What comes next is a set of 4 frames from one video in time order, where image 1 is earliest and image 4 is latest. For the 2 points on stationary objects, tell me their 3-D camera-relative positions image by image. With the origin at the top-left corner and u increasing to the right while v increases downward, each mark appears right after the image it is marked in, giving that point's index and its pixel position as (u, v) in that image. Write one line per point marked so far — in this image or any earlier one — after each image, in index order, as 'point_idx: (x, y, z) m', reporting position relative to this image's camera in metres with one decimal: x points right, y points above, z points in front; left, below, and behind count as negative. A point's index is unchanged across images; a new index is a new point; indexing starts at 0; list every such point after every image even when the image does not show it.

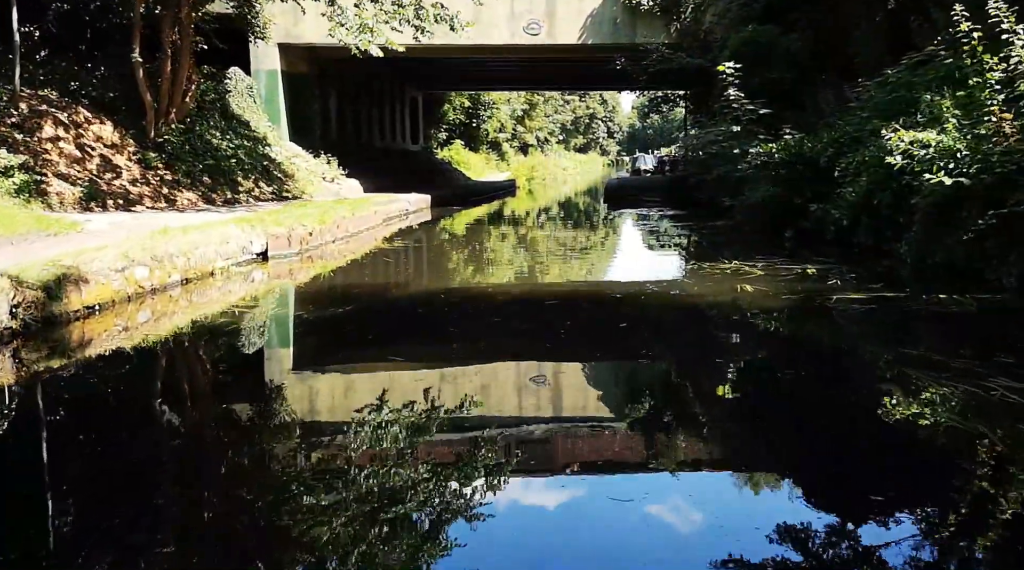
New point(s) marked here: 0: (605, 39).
0: (+1.7, +4.6, +17.7) m
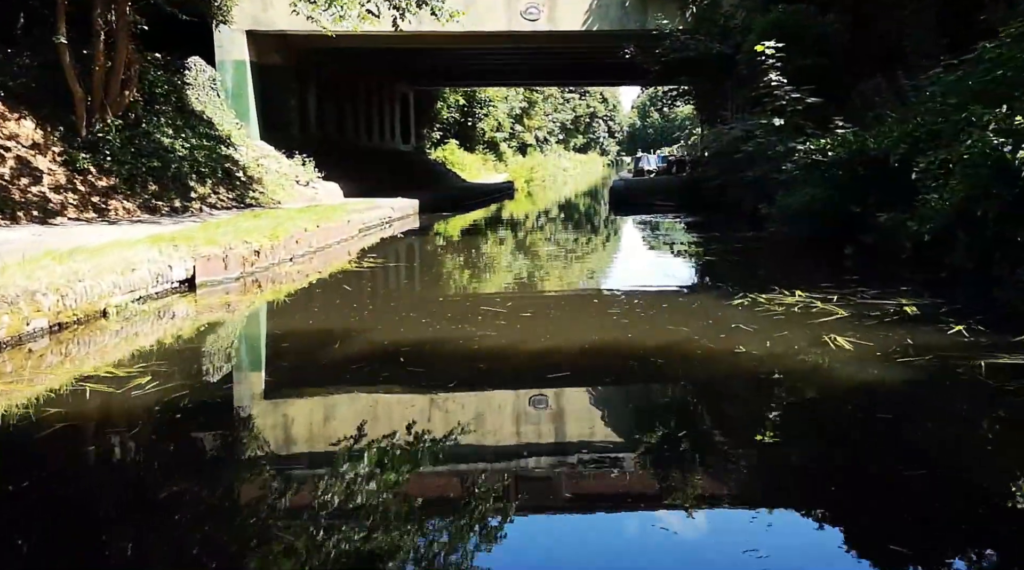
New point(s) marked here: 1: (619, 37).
0: (+1.7, +4.5, +17.1) m
1: (+2.0, +4.7, +18.1) m
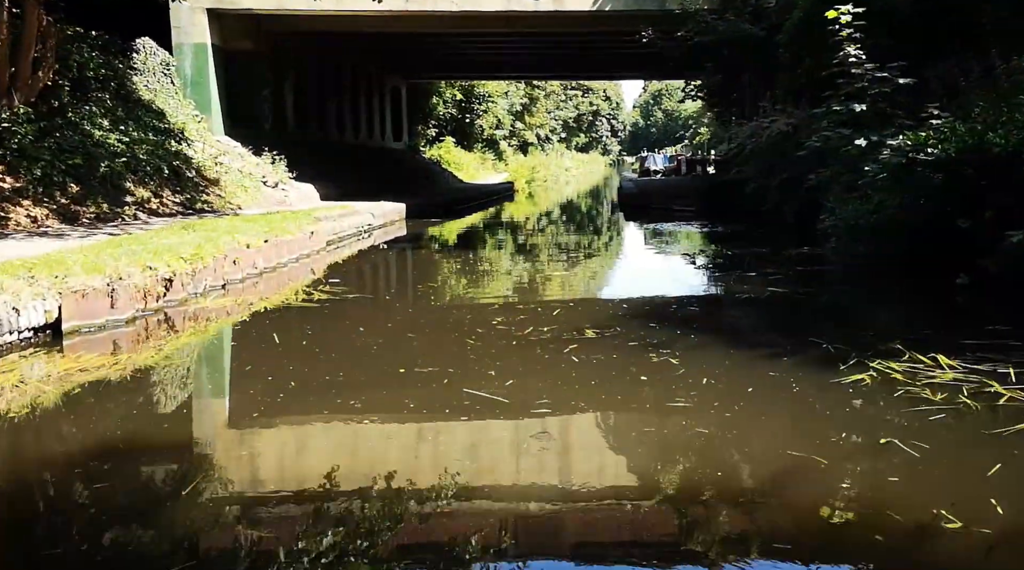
0: (+1.7, +4.4, +16.4) m
1: (+2.0, +4.6, +17.4) m
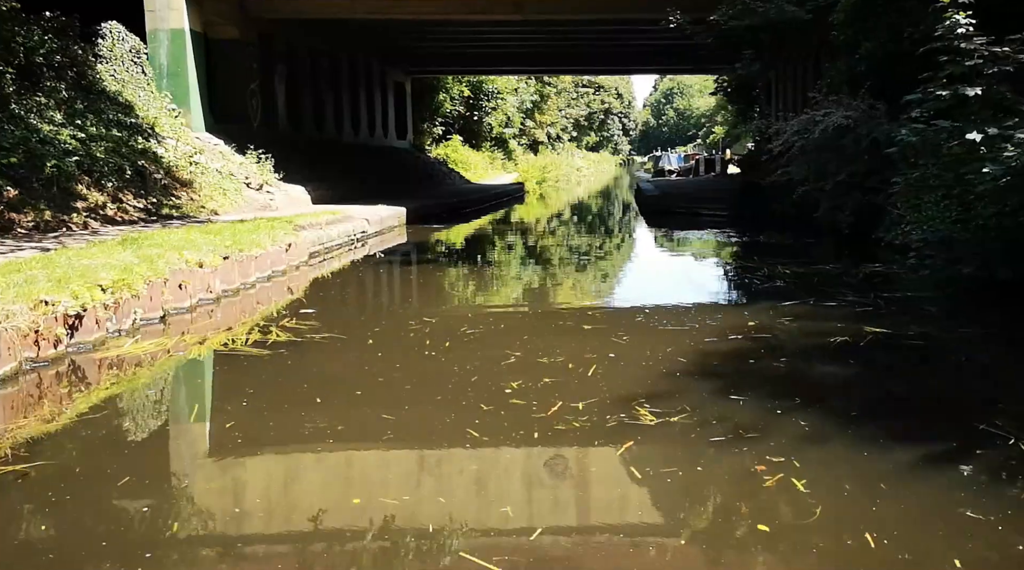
0: (+1.9, +4.4, +15.9) m
1: (+2.2, +4.6, +16.9) m
